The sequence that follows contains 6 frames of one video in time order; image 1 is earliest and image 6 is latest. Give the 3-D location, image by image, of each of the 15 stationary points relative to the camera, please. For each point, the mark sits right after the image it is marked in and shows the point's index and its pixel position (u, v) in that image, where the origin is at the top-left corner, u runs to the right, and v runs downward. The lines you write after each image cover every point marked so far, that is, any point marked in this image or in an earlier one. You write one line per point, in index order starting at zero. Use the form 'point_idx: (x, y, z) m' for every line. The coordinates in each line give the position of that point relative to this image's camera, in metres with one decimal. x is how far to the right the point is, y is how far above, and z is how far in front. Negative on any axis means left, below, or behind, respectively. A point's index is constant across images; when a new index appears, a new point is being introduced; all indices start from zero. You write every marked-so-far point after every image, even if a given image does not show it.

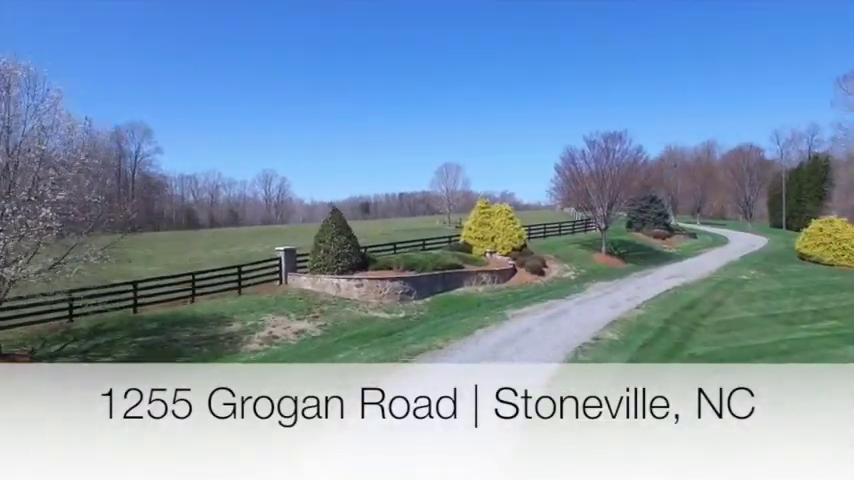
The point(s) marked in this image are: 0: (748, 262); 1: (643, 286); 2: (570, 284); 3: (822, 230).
0: (+10.4, -0.7, +18.0) m
1: (+5.8, -1.2, +14.9) m
2: (+3.9, -1.2, +15.2) m
3: (+13.3, +0.3, +19.1) m
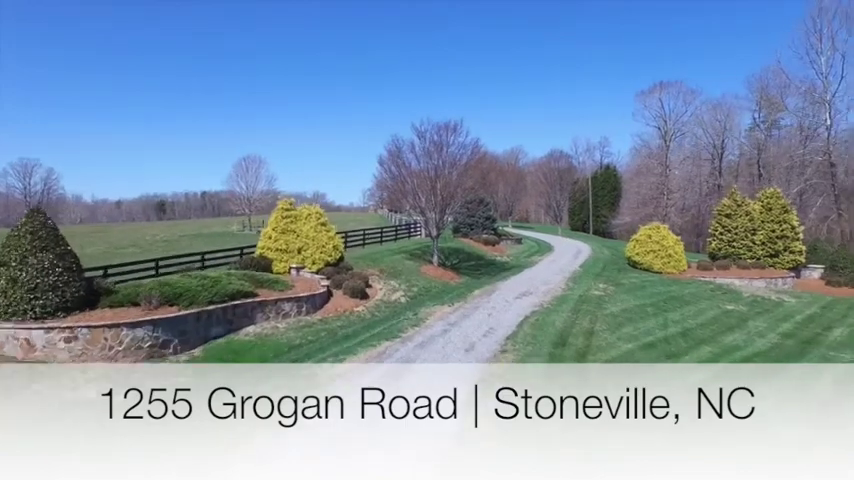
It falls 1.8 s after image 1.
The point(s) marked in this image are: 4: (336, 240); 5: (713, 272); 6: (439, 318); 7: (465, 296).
0: (+4.8, -1.0, +16.5) m
1: (+1.5, -1.4, +12.0) m
2: (-0.5, -1.5, +11.8) m
3: (+7.2, +0.1, +18.5) m
4: (-2.3, 0.0, +14.3) m
5: (+9.1, -1.1, +18.1) m
6: (+0.2, -1.5, +11.1) m
7: (+0.9, -1.3, +13.2) m
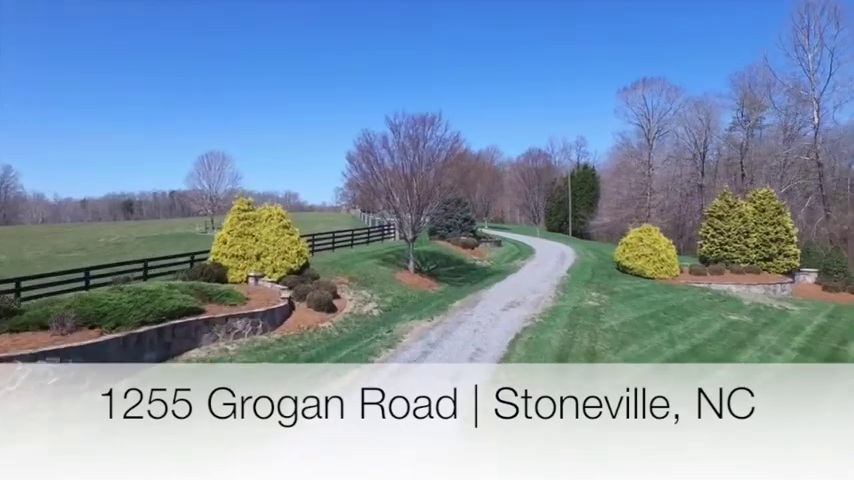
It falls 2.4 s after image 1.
0: (+4.2, -1.1, +15.2) m
1: (+1.0, -1.5, +10.6) m
2: (-0.9, -1.6, +10.3) m
3: (+6.5, 0.0, +17.3) m
4: (-2.9, -0.1, +12.7) m
5: (+8.4, -1.2, +17.0) m
6: (-0.2, -1.6, +9.6) m
7: (+0.4, -1.4, +11.7) m
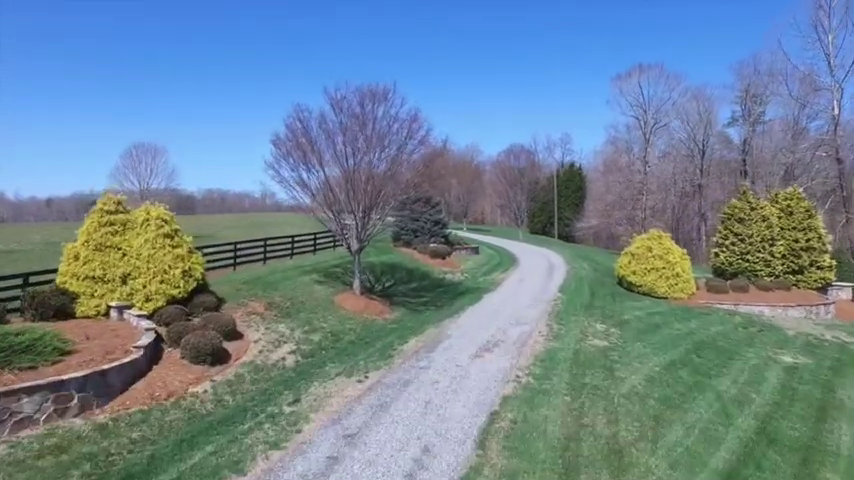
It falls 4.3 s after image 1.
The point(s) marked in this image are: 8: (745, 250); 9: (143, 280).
0: (+3.2, -1.3, +11.9) m
1: (+0.2, -1.7, +7.1) m
2: (-1.7, -1.8, +6.7) m
3: (+5.4, -0.2, +14.0) m
4: (-3.8, -0.3, +9.1) m
5: (+7.4, -1.4, +13.8) m
6: (-1.0, -1.8, +6.1) m
7: (-0.5, -1.6, +8.2) m
8: (+9.0, -0.3, +16.1) m
9: (-4.2, -0.6, +8.6) m
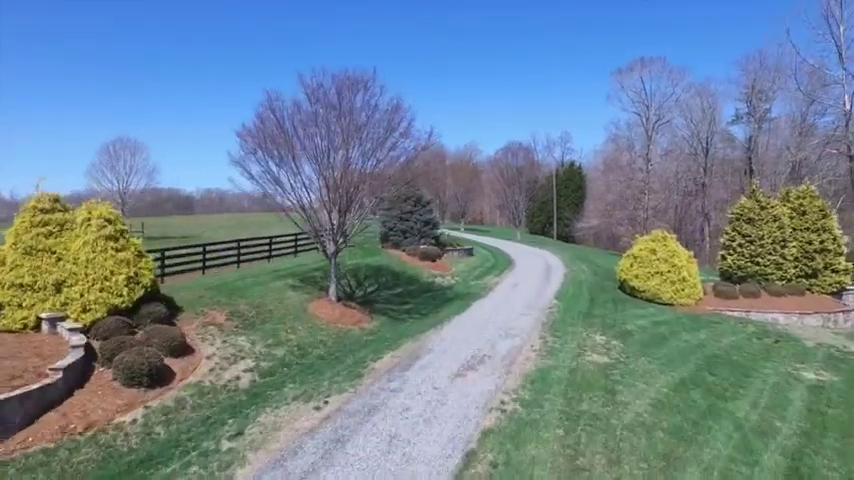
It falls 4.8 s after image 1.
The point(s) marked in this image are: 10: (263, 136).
0: (+2.9, -1.3, +10.9) m
1: (-0.1, -1.8, +6.1) m
2: (-2.0, -1.8, +5.7) m
3: (+5.1, -0.2, +13.0) m
4: (-4.1, -0.4, +8.1) m
5: (+7.1, -1.4, +12.7) m
6: (-1.4, -1.9, +5.1) m
7: (-0.8, -1.7, +7.2) m
8: (+8.7, -0.3, +15.1) m
9: (-4.5, -0.6, +7.6) m
10: (-3.1, +2.0, +11.0) m
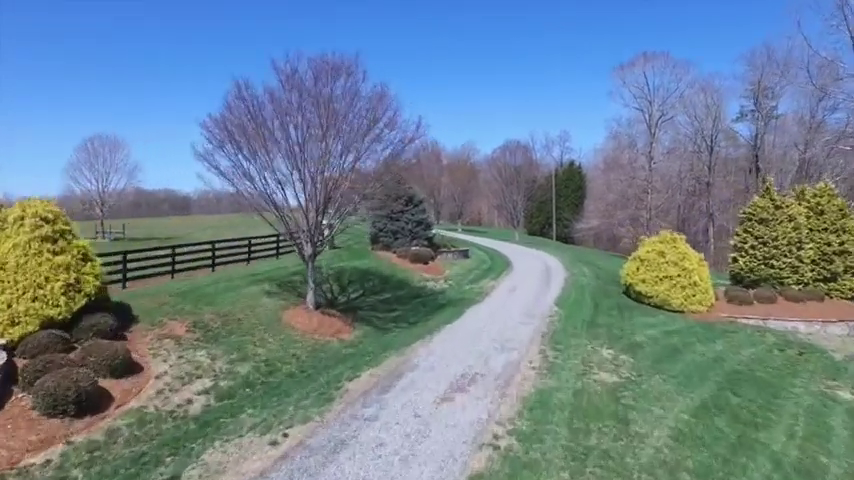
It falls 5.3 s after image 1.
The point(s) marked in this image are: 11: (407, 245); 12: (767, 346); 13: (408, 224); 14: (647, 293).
0: (+2.7, -1.3, +9.9) m
1: (-0.3, -1.8, +5.2) m
2: (-2.2, -1.8, +4.8) m
3: (+4.9, -0.3, +12.0) m
4: (-4.3, -0.4, +7.2) m
5: (+6.9, -1.5, +11.8) m
6: (-1.5, -1.9, +4.1) m
7: (-1.0, -1.7, +6.3) m
8: (+8.5, -0.3, +14.2) m
9: (-4.7, -0.6, +6.6) m
10: (-3.3, +2.0, +10.0) m
11: (-0.6, -0.2, +16.5) m
12: (+5.5, -1.7, +9.3) m
13: (-0.5, +0.5, +16.8) m
14: (+4.6, -1.1, +12.0) m
